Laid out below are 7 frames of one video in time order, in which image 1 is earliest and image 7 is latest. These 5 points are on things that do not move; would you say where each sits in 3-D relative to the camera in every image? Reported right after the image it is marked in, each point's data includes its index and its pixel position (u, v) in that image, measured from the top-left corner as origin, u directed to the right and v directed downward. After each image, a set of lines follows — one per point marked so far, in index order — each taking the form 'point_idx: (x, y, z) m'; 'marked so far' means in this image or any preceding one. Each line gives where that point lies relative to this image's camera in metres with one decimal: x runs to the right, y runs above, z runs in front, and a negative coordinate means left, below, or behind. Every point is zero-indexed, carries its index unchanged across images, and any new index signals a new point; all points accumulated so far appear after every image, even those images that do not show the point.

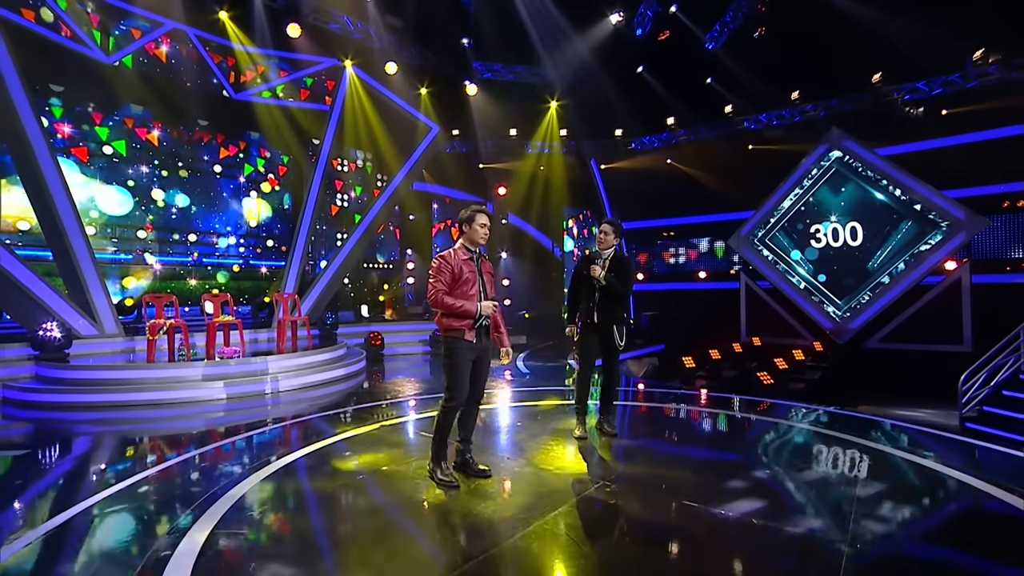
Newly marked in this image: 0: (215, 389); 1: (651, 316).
0: (-4.1, -1.4, +7.0) m
1: (+2.9, -0.6, +11.4) m
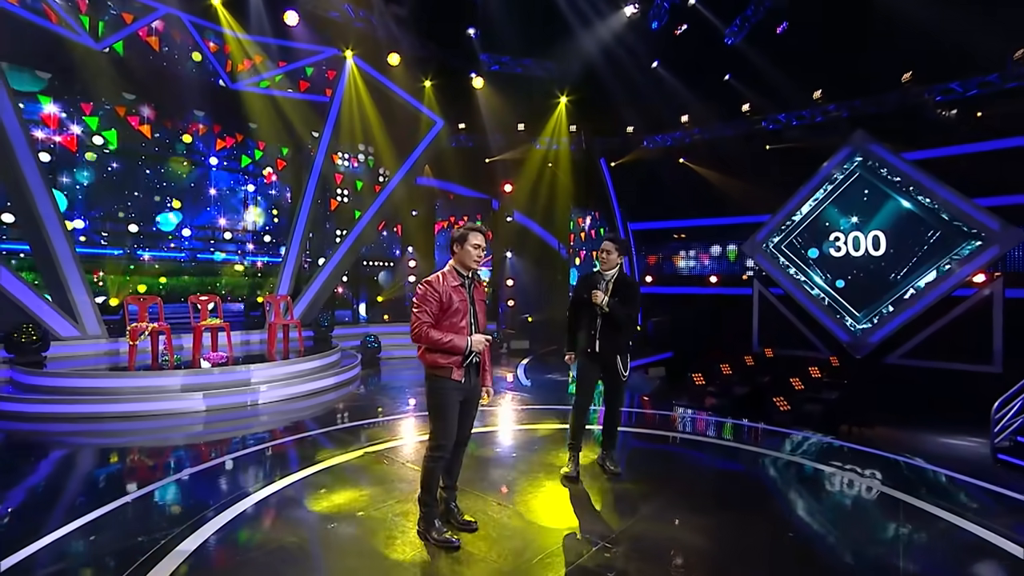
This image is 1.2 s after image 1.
0: (-4.1, -1.4, +6.7) m
1: (+2.9, -0.7, +11.0) m
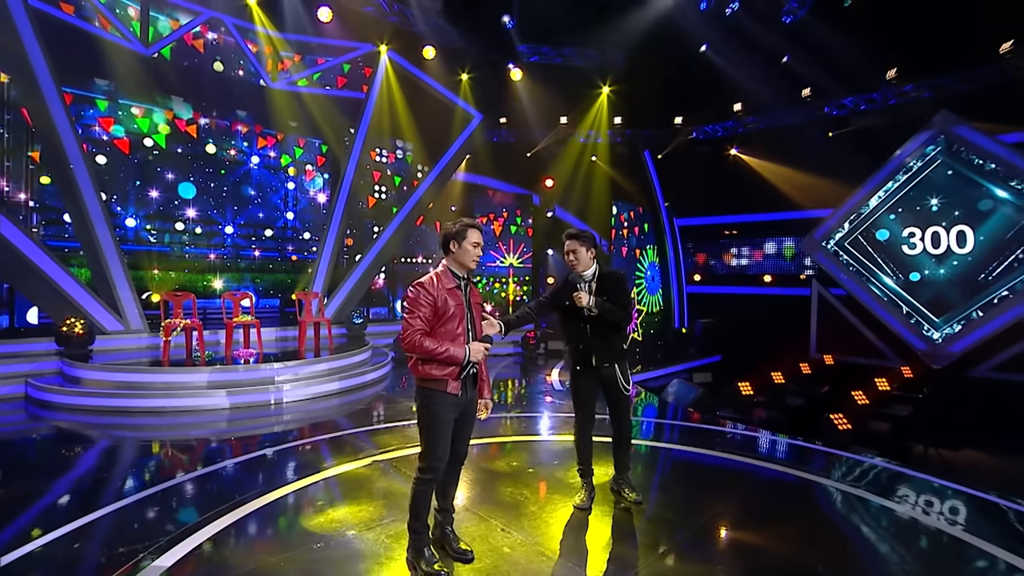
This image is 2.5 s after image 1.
0: (-3.8, -1.4, +6.8) m
1: (+3.7, -0.7, +10.3) m
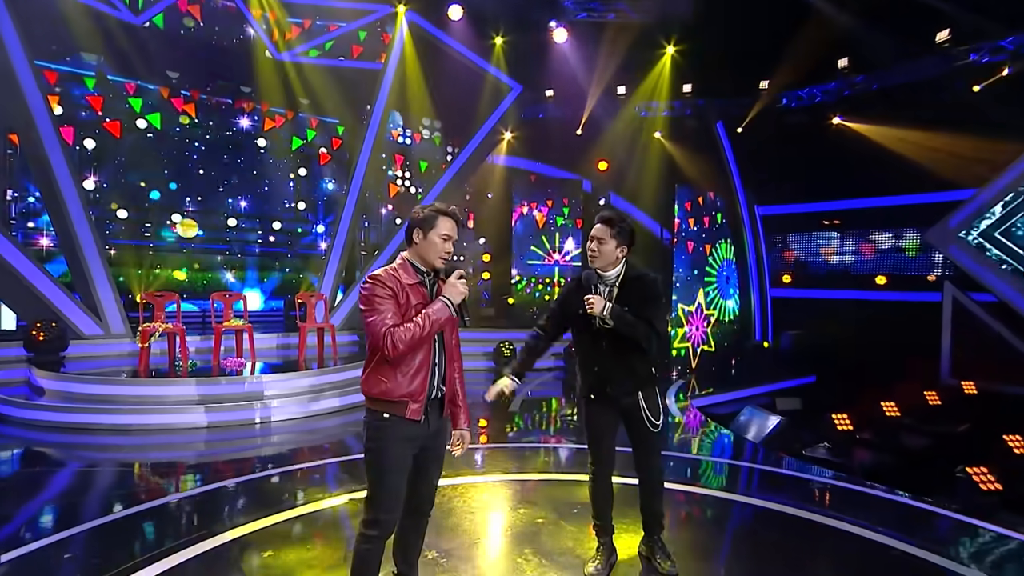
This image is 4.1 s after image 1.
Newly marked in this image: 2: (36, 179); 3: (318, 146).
0: (-3.5, -1.4, +5.9) m
1: (+4.4, -0.7, +8.4) m
2: (-5.5, +1.3, +6.2) m
3: (-3.1, +2.3, +8.9) m
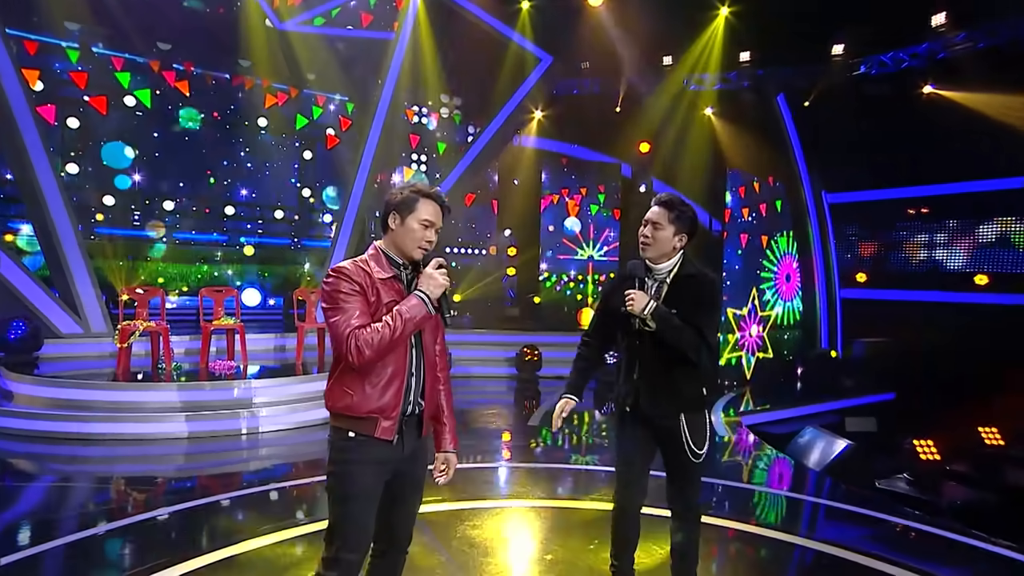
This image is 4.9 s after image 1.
0: (-3.3, -1.3, +5.3) m
1: (+4.8, -0.7, +7.1) m
2: (-5.2, +1.4, +5.7) m
3: (-2.7, +2.4, +8.2) m
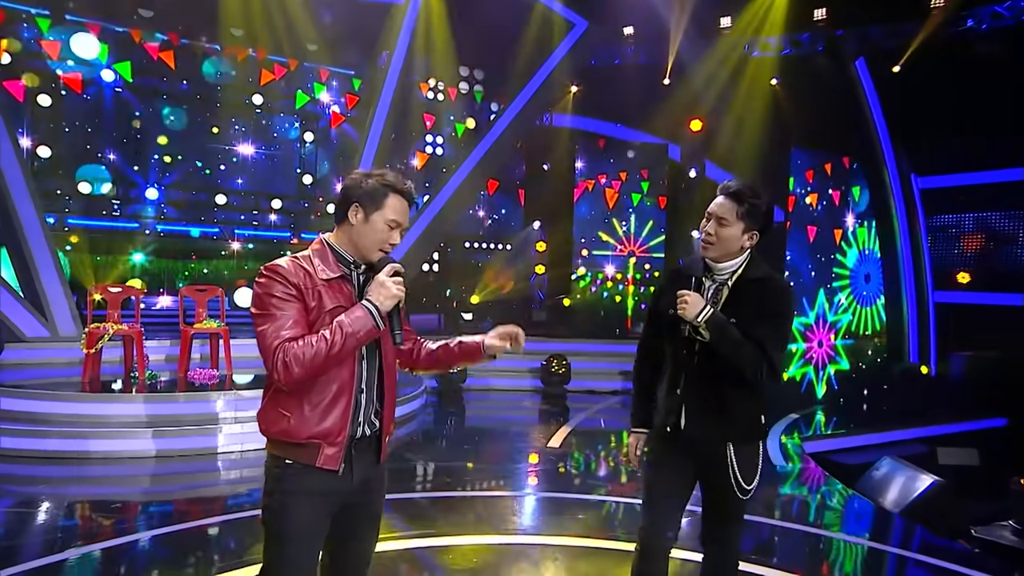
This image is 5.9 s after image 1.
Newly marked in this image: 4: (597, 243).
0: (-3.1, -1.3, +4.6) m
1: (+5.1, -0.8, +5.8) m
2: (-5.0, +1.4, +5.1) m
3: (-2.3, +2.4, +7.4) m
4: (+1.4, +0.7, +8.8) m
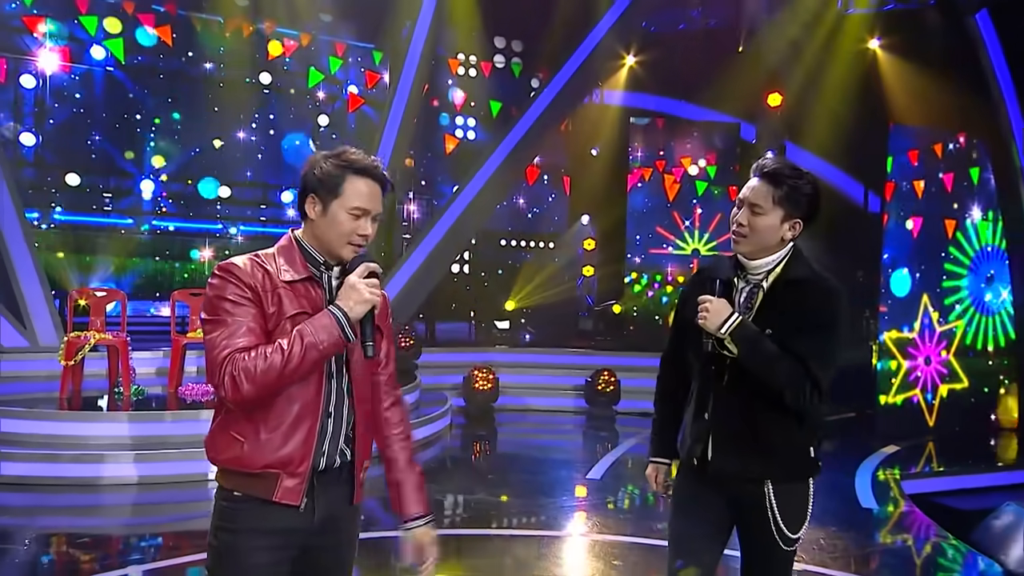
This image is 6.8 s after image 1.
0: (-2.8, -1.4, +3.9) m
1: (+5.4, -0.8, +4.6) m
2: (-4.6, +1.4, +4.6) m
3: (-1.8, +2.4, +6.7) m
4: (+2.0, +0.7, +7.8) m
